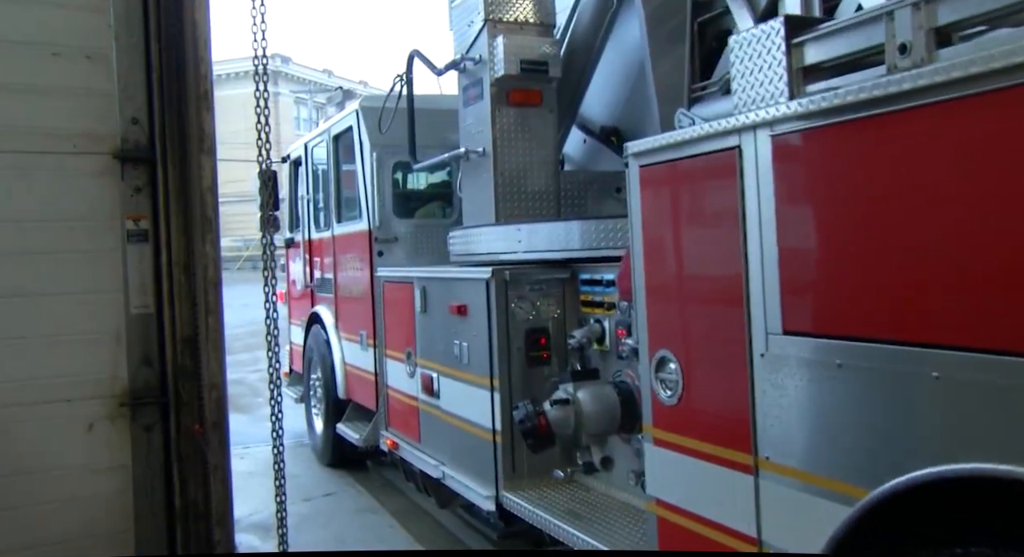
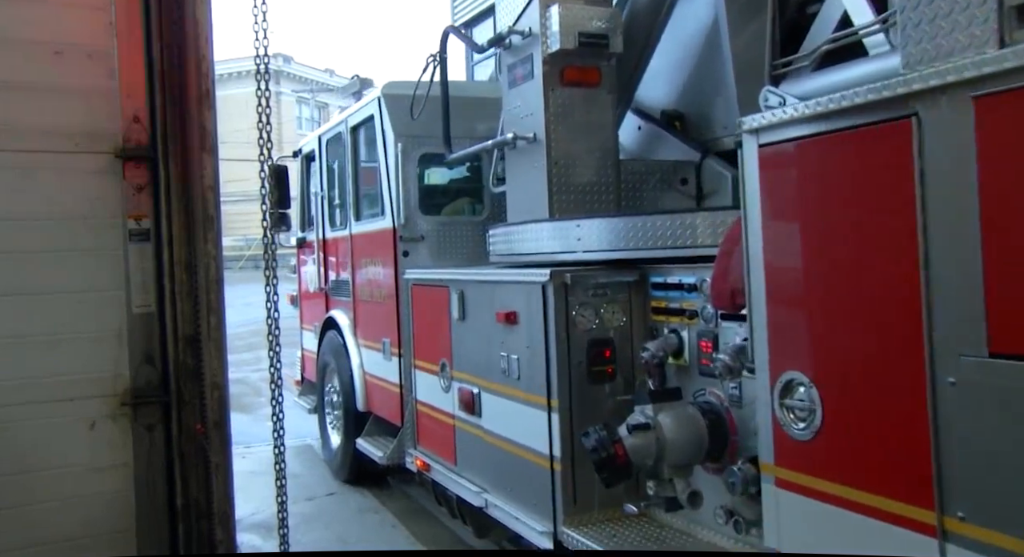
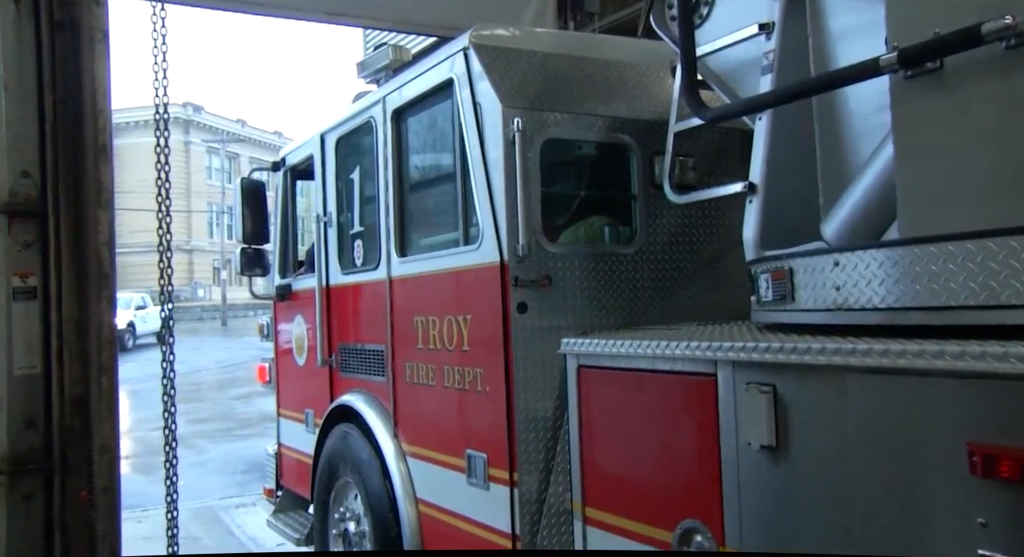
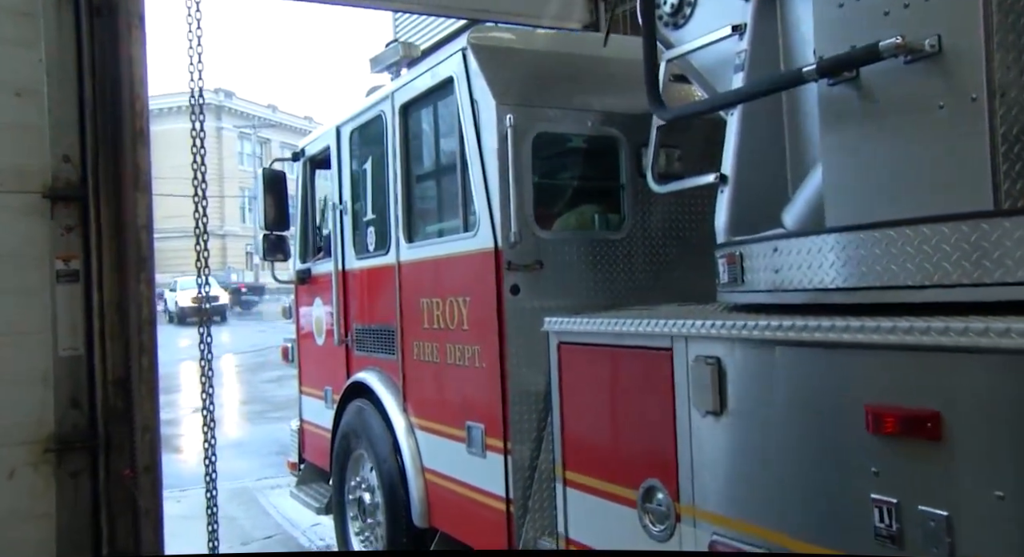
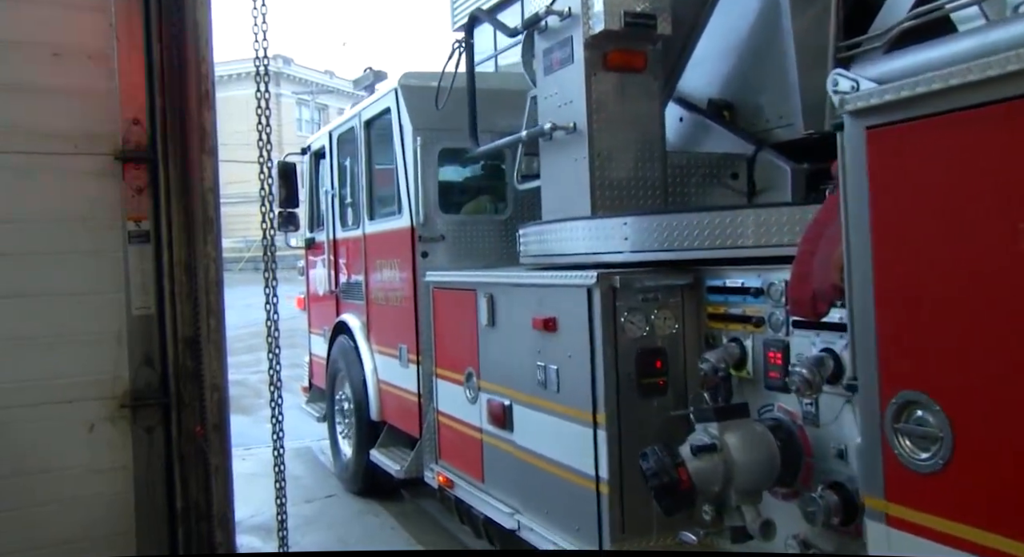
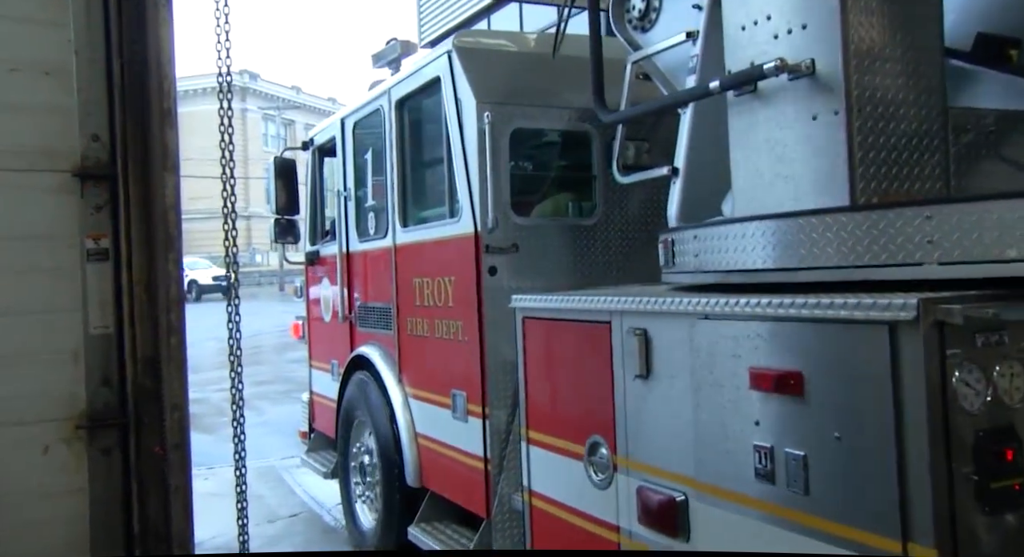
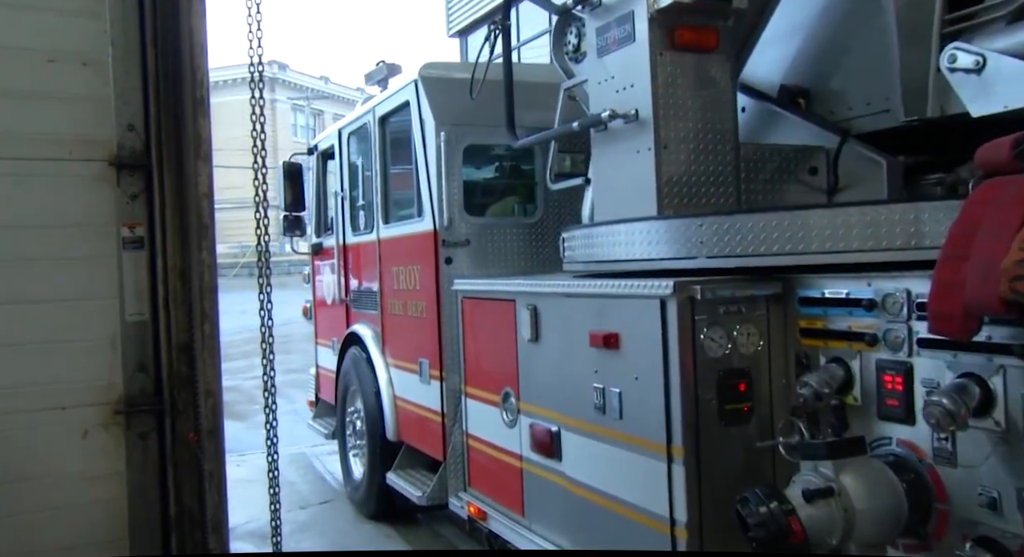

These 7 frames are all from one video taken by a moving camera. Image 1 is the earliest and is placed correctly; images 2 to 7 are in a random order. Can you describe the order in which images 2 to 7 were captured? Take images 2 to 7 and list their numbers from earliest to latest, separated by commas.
2, 5, 7, 6, 4, 3
